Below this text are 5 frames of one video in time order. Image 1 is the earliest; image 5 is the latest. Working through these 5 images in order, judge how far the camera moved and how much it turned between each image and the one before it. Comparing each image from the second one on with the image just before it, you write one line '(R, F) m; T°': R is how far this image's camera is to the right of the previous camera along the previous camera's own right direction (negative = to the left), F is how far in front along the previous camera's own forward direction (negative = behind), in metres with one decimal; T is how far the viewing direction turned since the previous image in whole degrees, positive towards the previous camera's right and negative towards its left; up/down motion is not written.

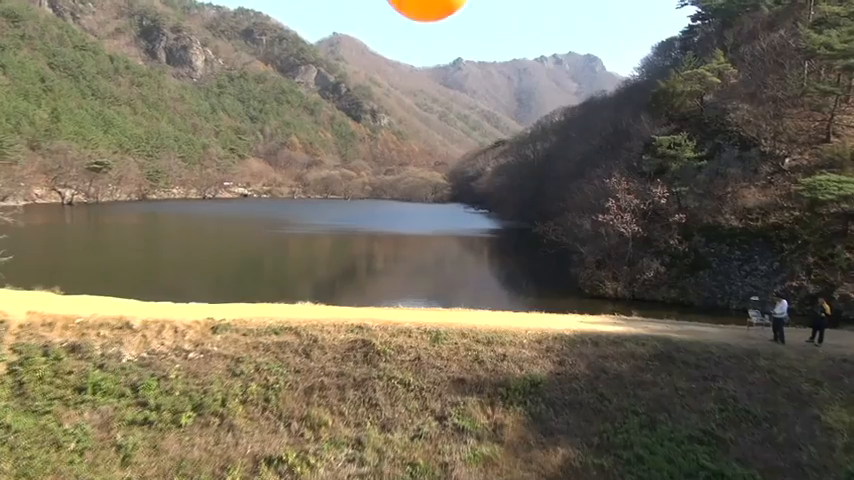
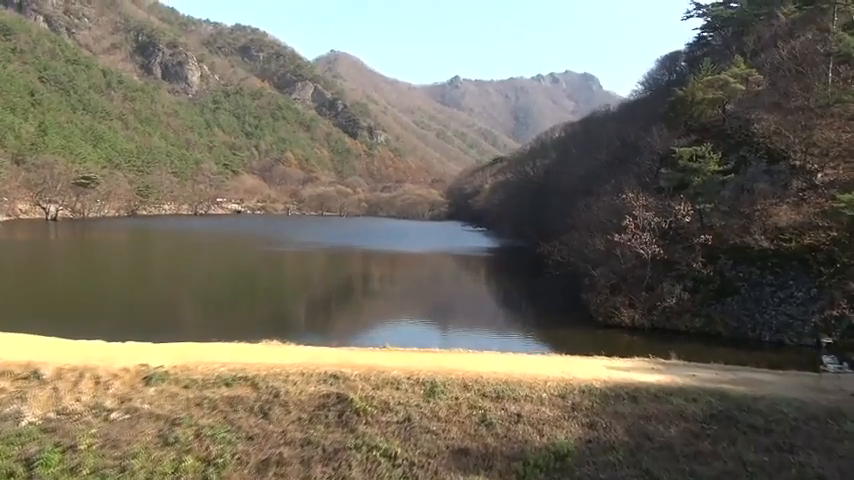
(+0.1, +2.6) m; 0°
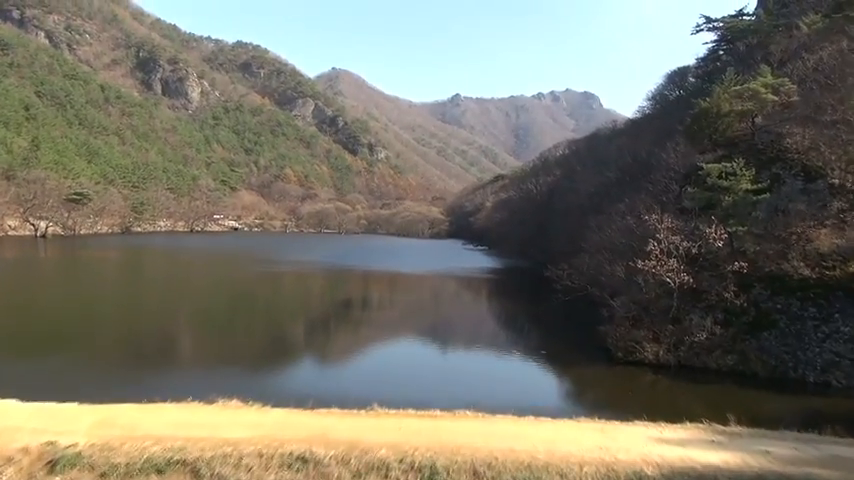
(0.0, +2.3) m; 0°
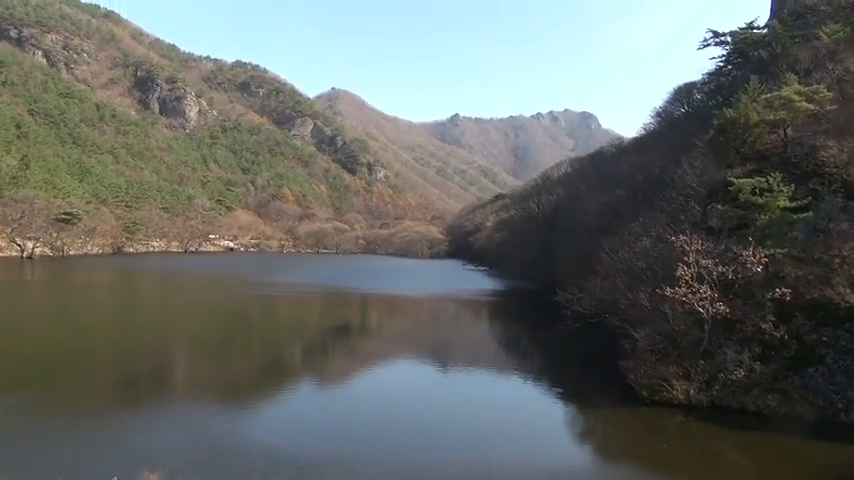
(0.0, +2.3) m; 0°
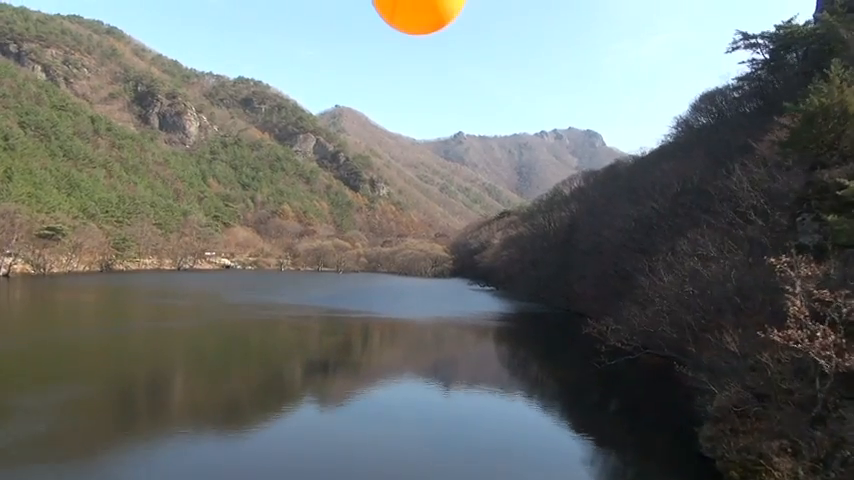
(0.0, +4.8) m; 0°
